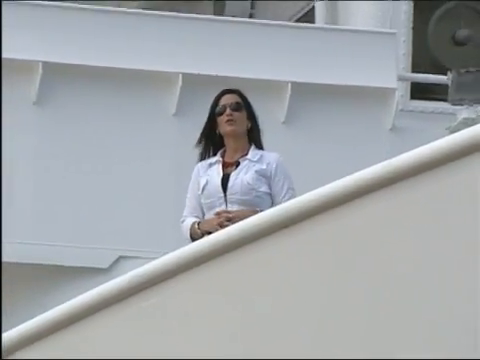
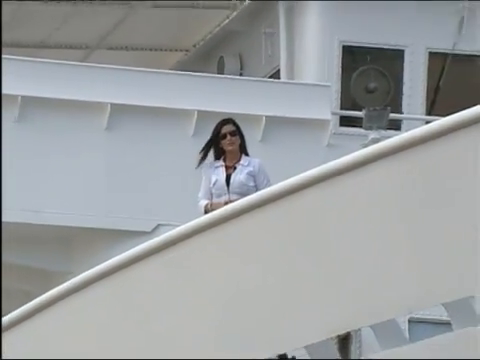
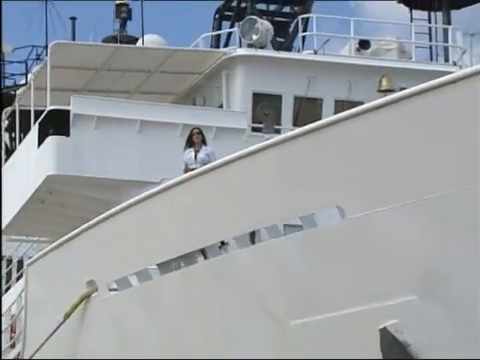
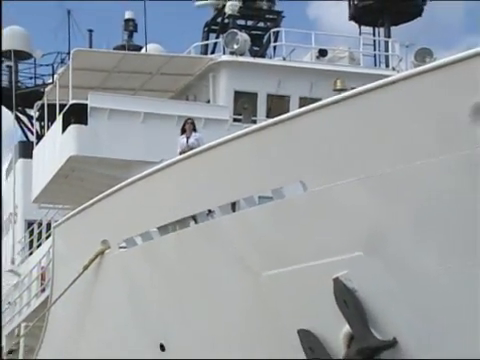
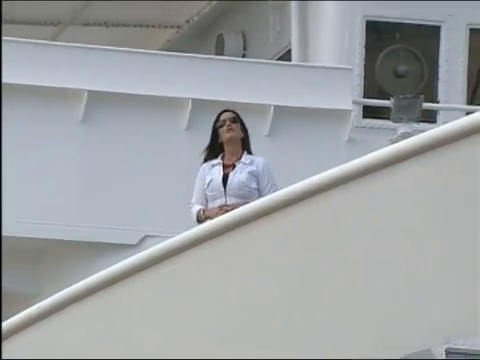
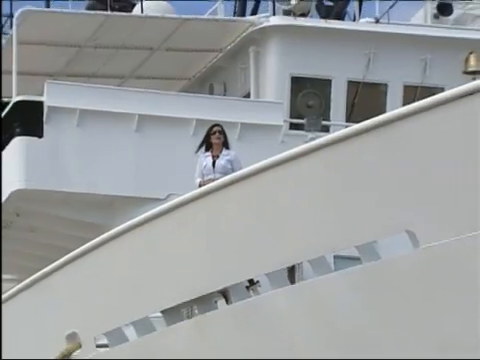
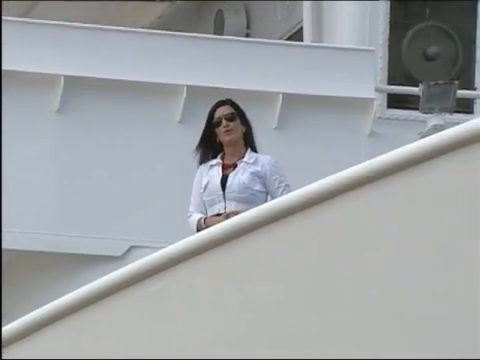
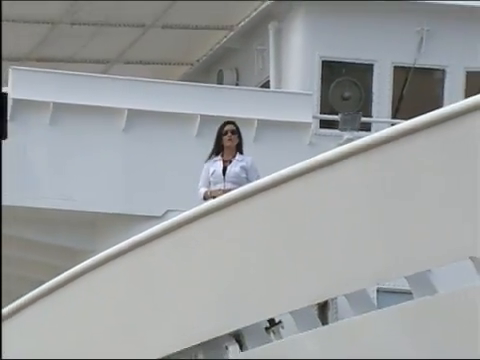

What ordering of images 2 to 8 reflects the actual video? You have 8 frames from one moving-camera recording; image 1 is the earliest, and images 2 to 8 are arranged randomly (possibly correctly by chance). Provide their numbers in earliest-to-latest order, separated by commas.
7, 5, 2, 8, 6, 3, 4
